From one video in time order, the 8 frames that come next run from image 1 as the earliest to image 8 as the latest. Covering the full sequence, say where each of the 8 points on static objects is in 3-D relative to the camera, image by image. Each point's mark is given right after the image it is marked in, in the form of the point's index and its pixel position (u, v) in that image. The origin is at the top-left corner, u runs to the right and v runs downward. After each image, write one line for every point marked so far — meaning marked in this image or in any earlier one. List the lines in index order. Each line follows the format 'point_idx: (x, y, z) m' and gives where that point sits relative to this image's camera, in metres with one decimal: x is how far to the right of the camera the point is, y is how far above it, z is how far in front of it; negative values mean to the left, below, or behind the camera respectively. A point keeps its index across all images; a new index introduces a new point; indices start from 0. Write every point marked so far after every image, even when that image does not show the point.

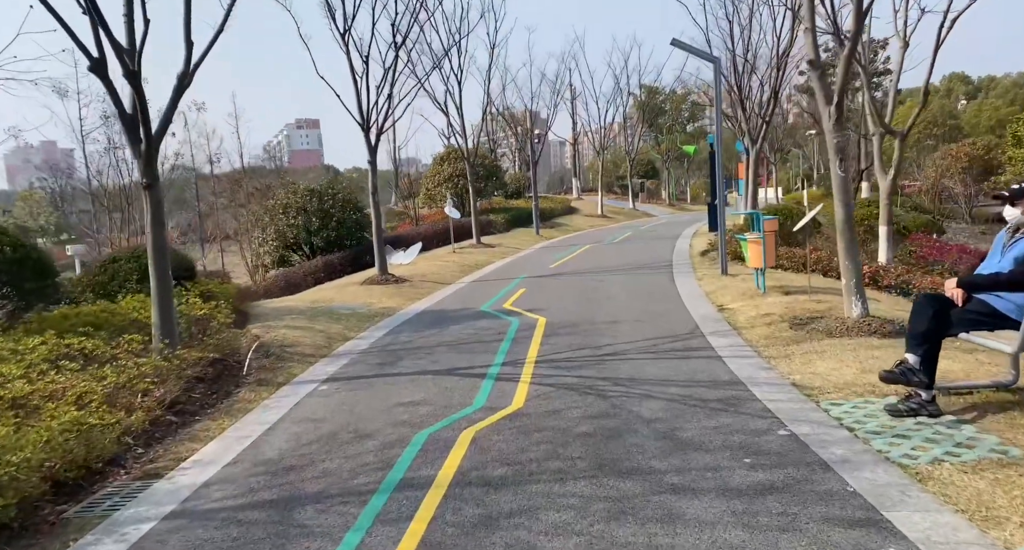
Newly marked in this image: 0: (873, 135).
0: (+7.2, +2.8, +14.9) m
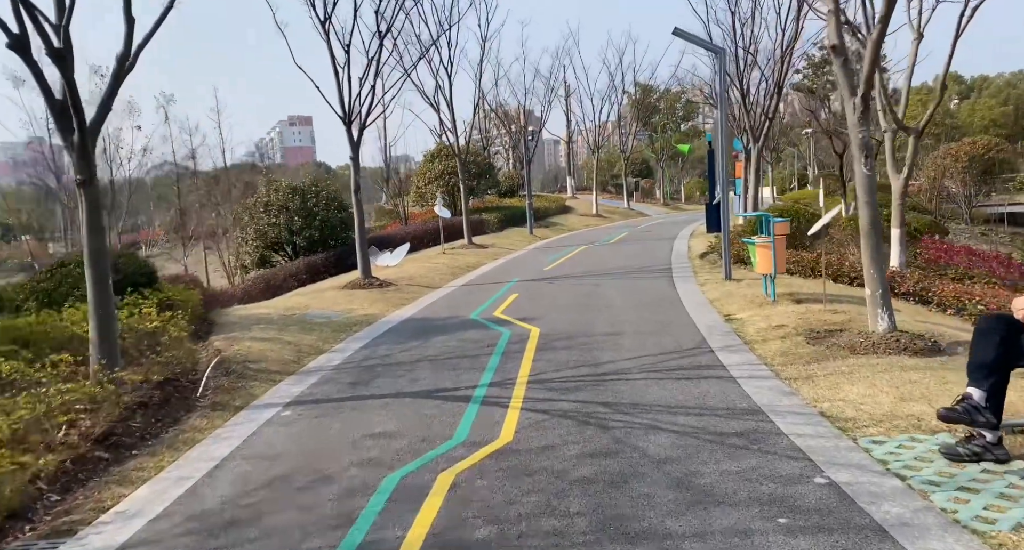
0: (+7.0, +2.7, +14.0) m
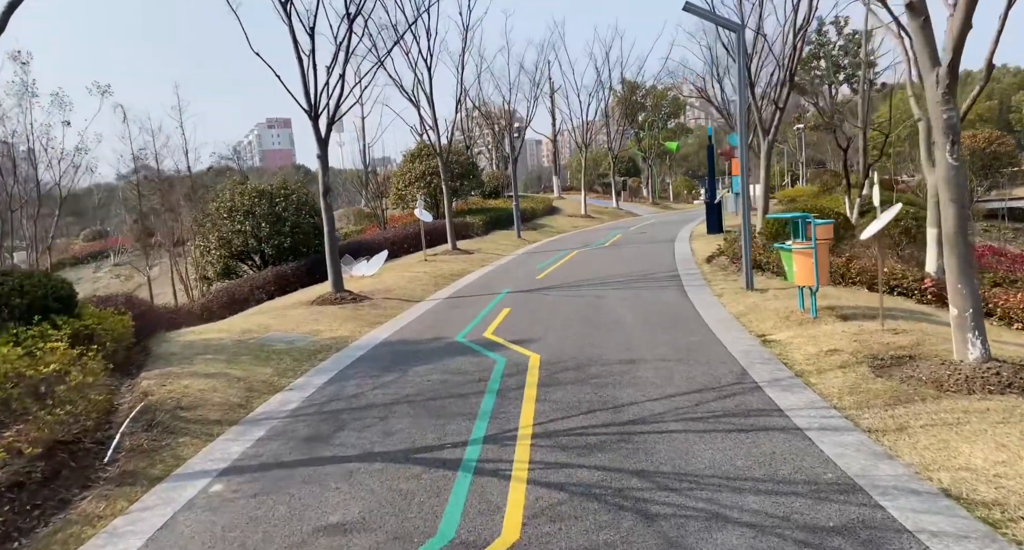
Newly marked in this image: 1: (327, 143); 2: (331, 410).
0: (+6.9, +2.6, +12.6) m
1: (-3.3, +2.4, +13.3) m
2: (-1.7, -1.2, +6.8) m
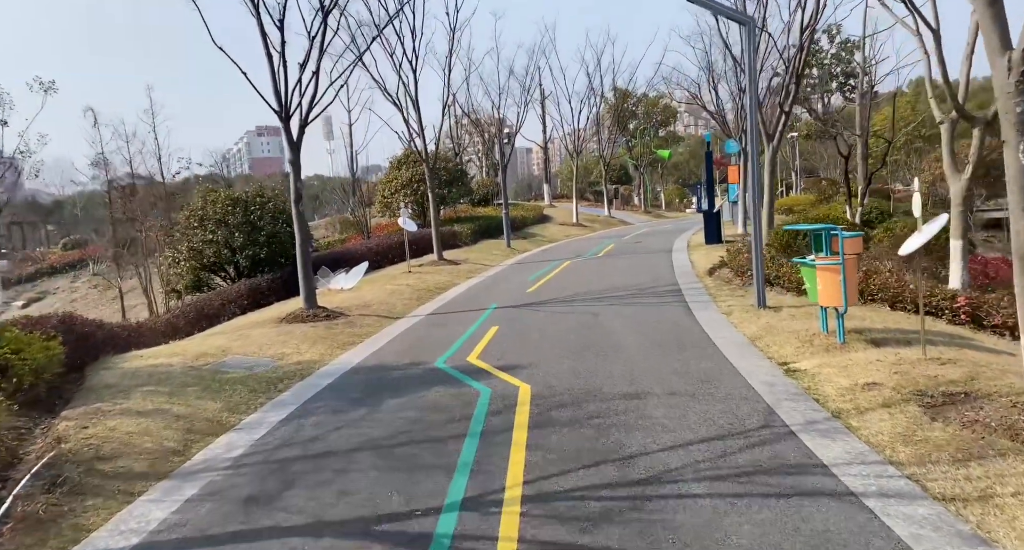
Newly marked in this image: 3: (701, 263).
0: (+6.7, +2.4, +11.6) m
1: (-3.5, +2.1, +12.2) m
2: (-1.8, -1.4, +5.7) m
3: (+4.4, +0.3, +17.5) m
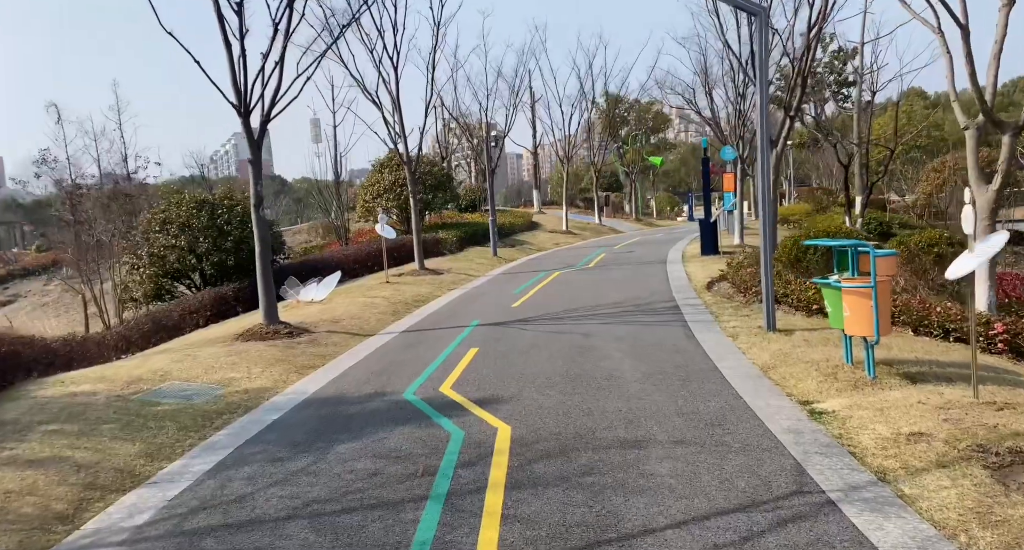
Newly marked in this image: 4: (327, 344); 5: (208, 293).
0: (+6.4, +2.1, +10.6) m
1: (-3.7, +1.9, +11.0) m
2: (-1.9, -1.6, +4.6) m
3: (+4.1, 0.0, +16.4) m
4: (-2.7, -1.0, +10.7) m
5: (-6.5, -0.4, +16.0) m
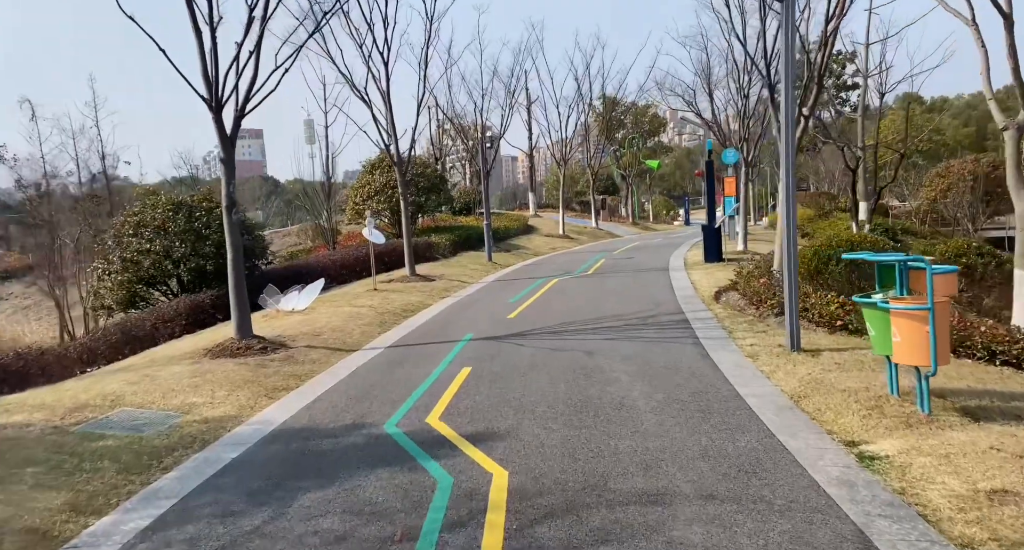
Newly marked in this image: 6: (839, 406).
0: (+6.4, +1.9, +9.7) m
1: (-3.8, +1.8, +10.1) m
2: (-2.0, -1.7, +3.6) m
3: (+4.0, -0.2, +15.5) m
4: (-2.7, -1.1, +9.8) m
5: (-6.6, -0.6, +15.1) m
6: (+2.8, -1.1, +6.4) m
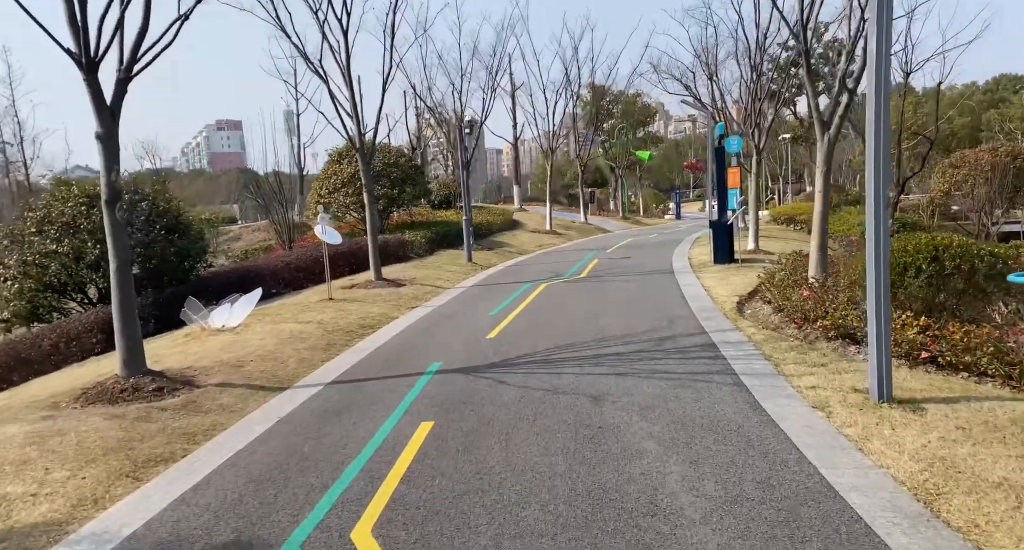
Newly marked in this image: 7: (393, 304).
0: (+6.2, +1.8, +7.3) m
1: (-4.0, +1.6, +7.5) m
2: (-2.0, -1.9, +1.1) m
3: (+3.7, -0.3, +13.1) m
4: (-2.9, -1.3, +7.2) m
5: (-6.9, -0.7, +12.4) m
6: (+2.6, -1.3, +4.0) m
7: (-2.2, -0.5, +13.8) m
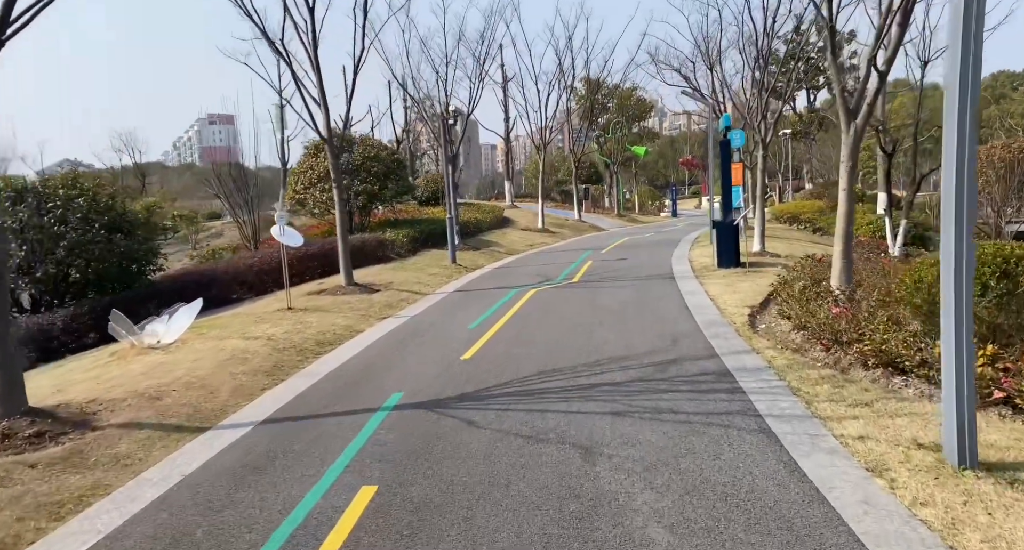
0: (+6.0, +1.6, +5.9) m
1: (-4.2, +1.5, +5.9) m
2: (-2.2, -2.1, -0.4) m
3: (+3.4, -0.4, +11.6) m
4: (-3.2, -1.4, +5.7) m
5: (-7.2, -0.8, +10.9) m
6: (+2.4, -1.5, +2.5) m
7: (-2.5, -0.6, +12.3) m
